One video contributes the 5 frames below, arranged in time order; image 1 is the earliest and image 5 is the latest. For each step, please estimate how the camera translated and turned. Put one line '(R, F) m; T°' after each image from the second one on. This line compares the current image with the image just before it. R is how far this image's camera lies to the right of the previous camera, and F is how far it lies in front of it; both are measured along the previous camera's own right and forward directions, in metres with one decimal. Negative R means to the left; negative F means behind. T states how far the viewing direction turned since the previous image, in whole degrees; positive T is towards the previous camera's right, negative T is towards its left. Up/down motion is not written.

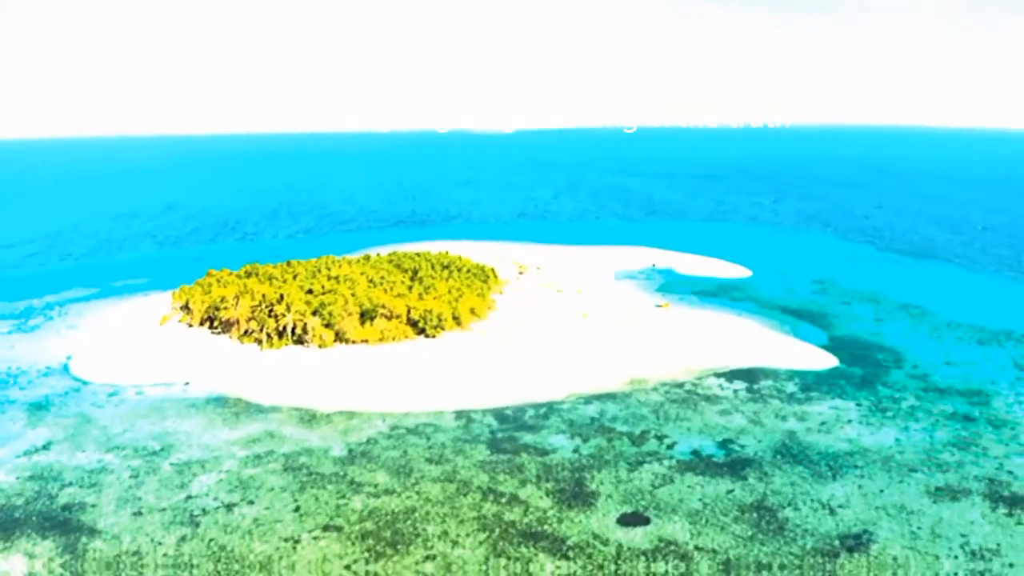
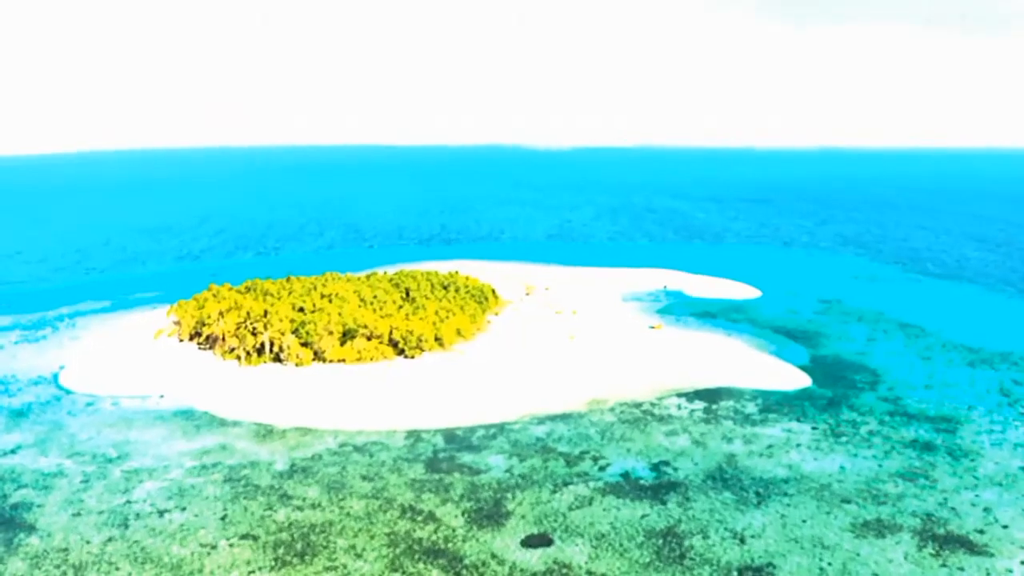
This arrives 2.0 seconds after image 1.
(+4.7, -0.9) m; -5°
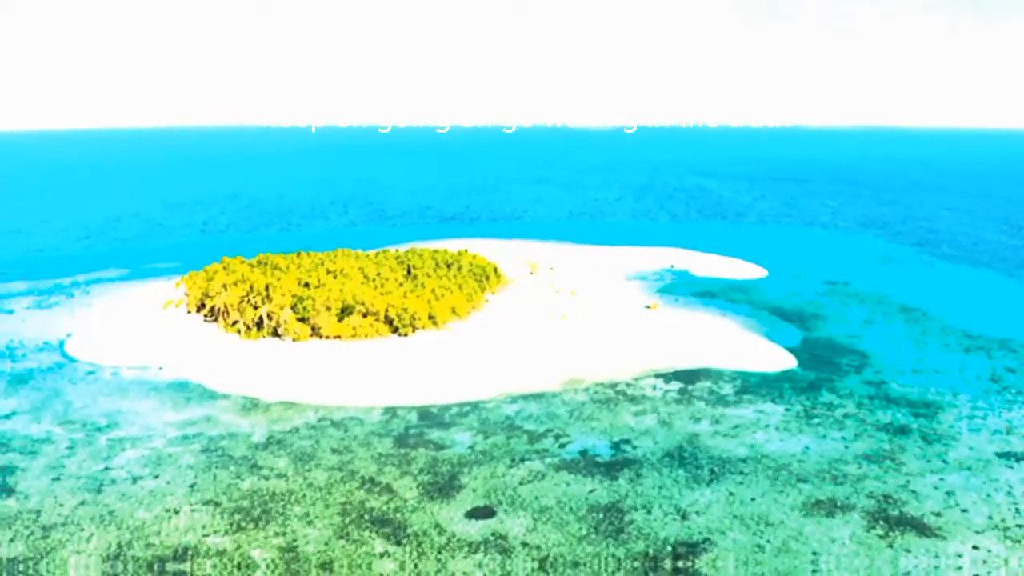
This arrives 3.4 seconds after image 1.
(+3.1, -0.6) m; -4°
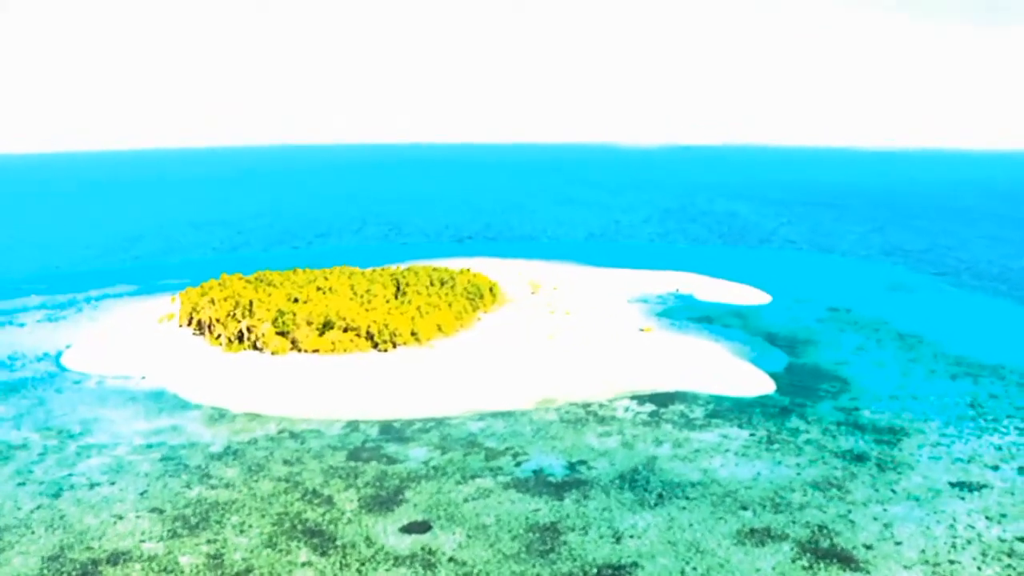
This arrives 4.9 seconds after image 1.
(+3.7, -0.4) m; -4°
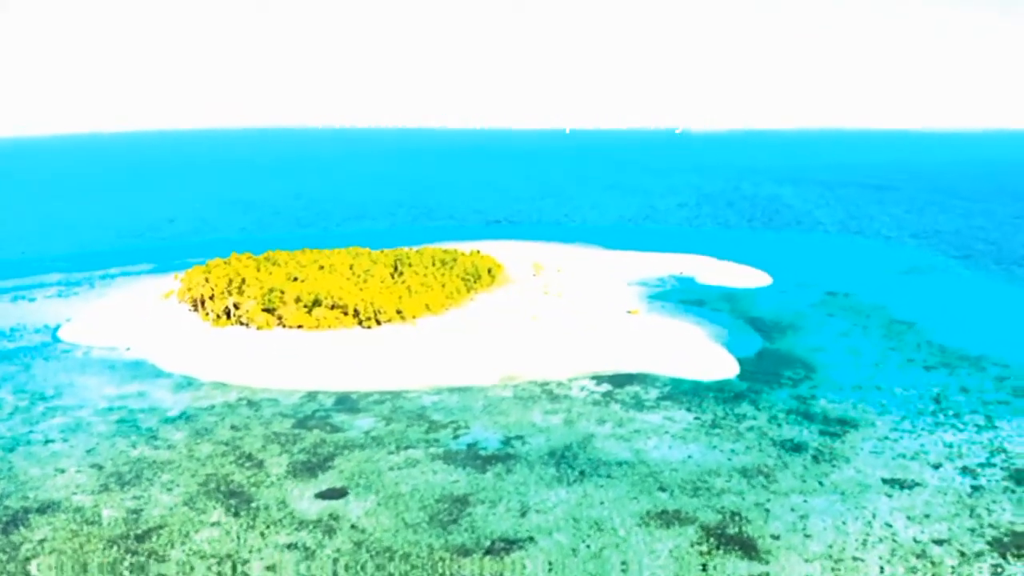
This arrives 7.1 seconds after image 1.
(+5.3, -0.1) m; -5°
